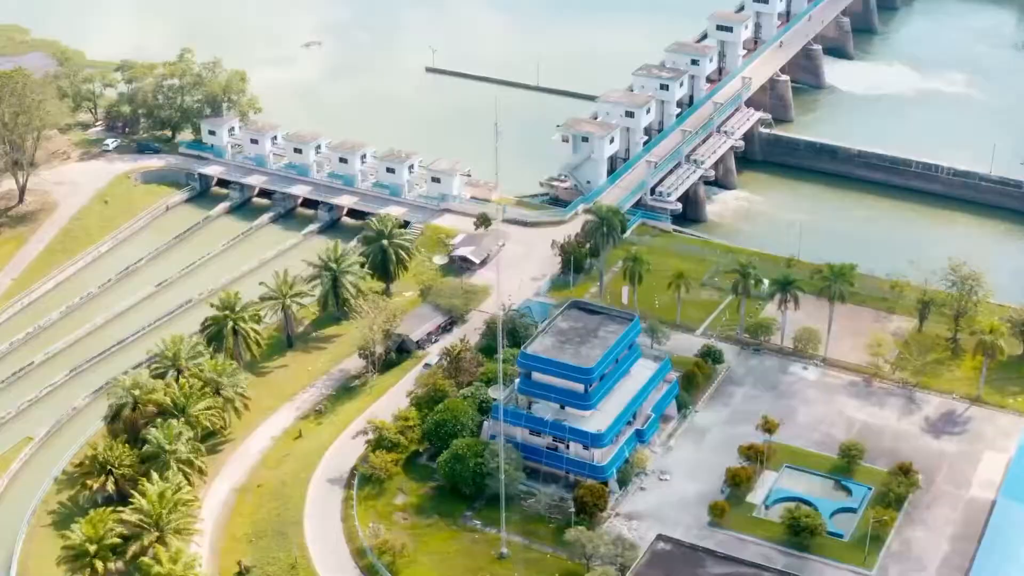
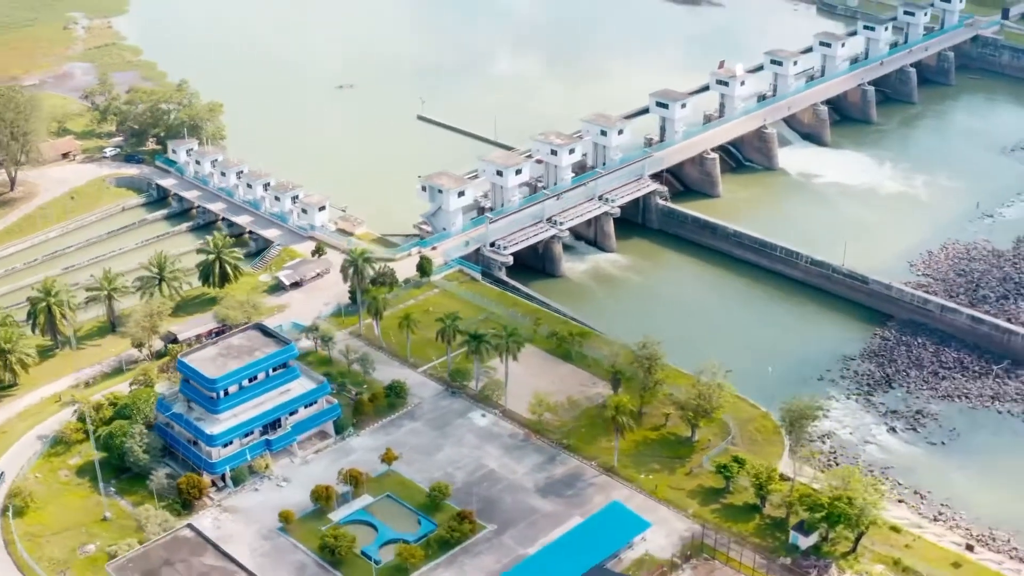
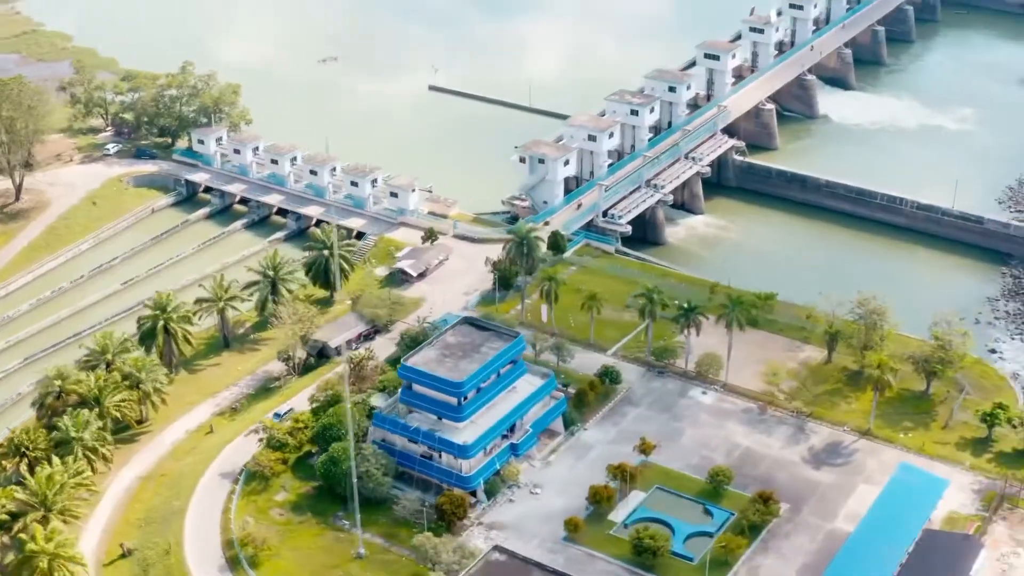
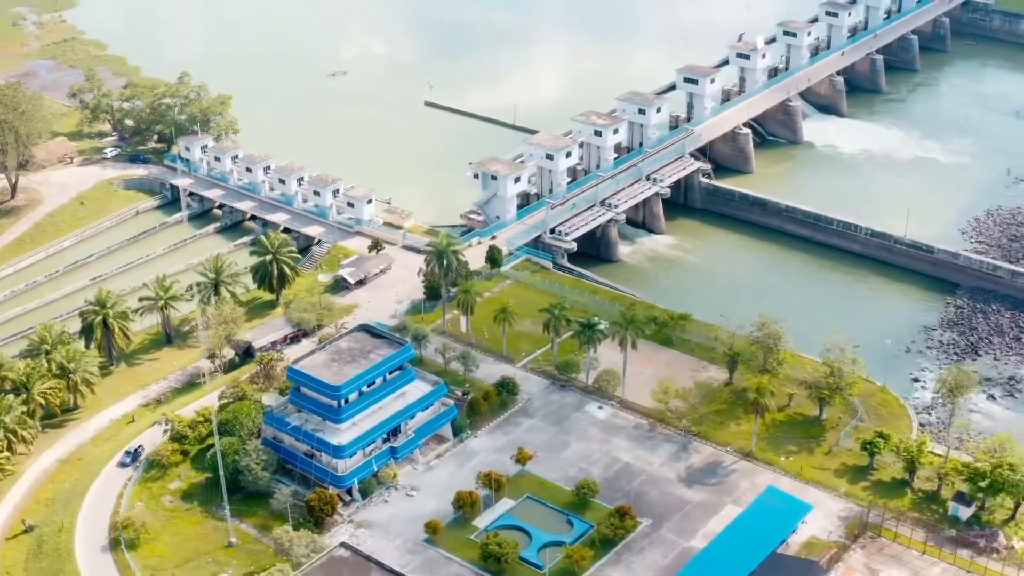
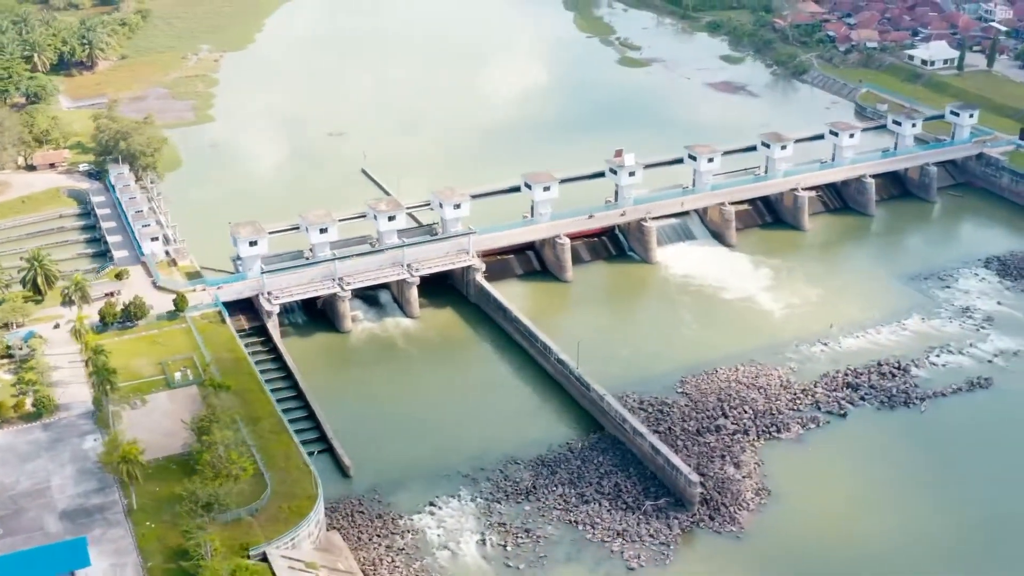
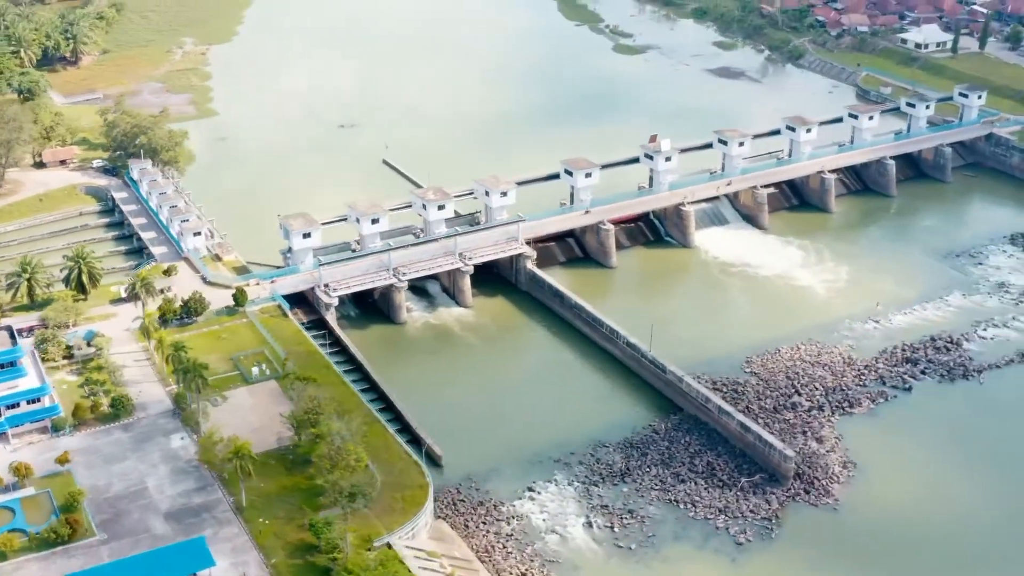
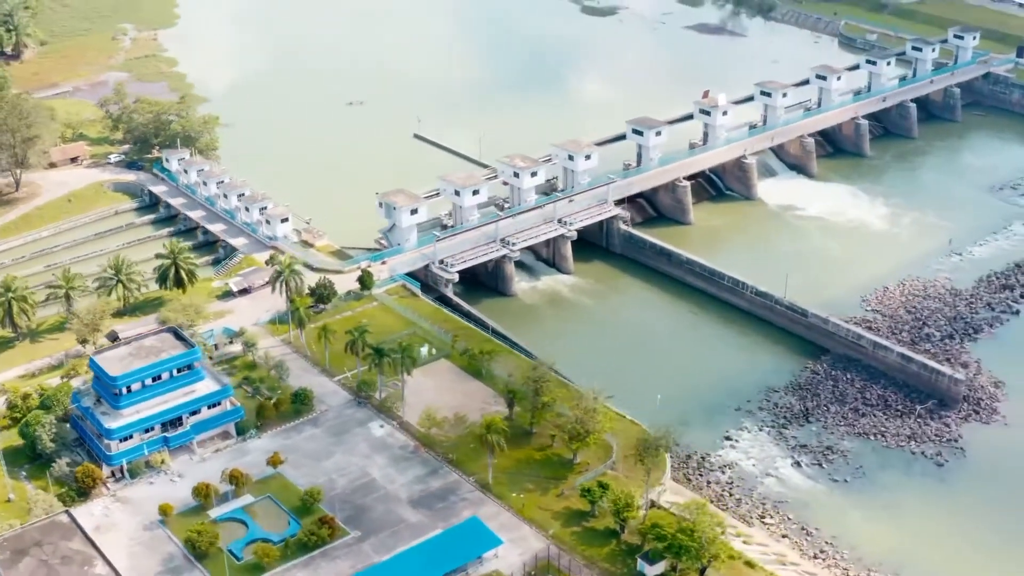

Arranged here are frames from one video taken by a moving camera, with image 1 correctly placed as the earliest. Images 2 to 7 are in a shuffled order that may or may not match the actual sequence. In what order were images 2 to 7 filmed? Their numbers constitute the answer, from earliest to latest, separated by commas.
3, 4, 2, 7, 6, 5
